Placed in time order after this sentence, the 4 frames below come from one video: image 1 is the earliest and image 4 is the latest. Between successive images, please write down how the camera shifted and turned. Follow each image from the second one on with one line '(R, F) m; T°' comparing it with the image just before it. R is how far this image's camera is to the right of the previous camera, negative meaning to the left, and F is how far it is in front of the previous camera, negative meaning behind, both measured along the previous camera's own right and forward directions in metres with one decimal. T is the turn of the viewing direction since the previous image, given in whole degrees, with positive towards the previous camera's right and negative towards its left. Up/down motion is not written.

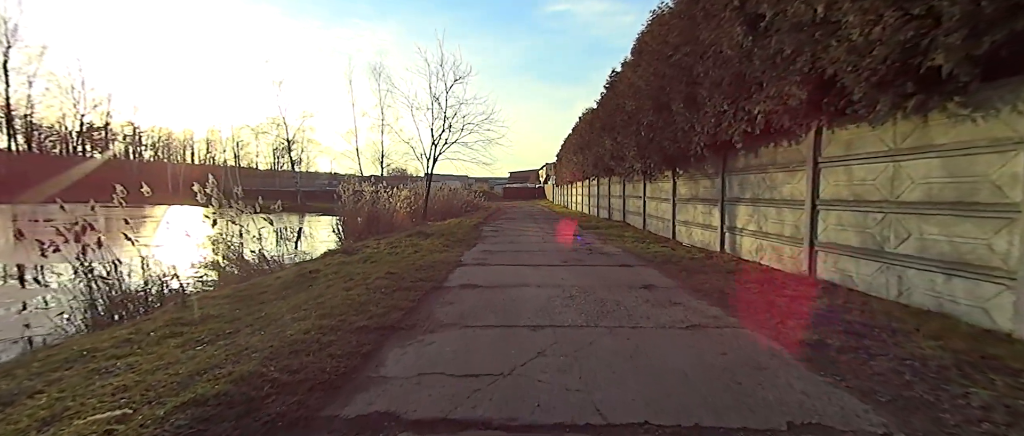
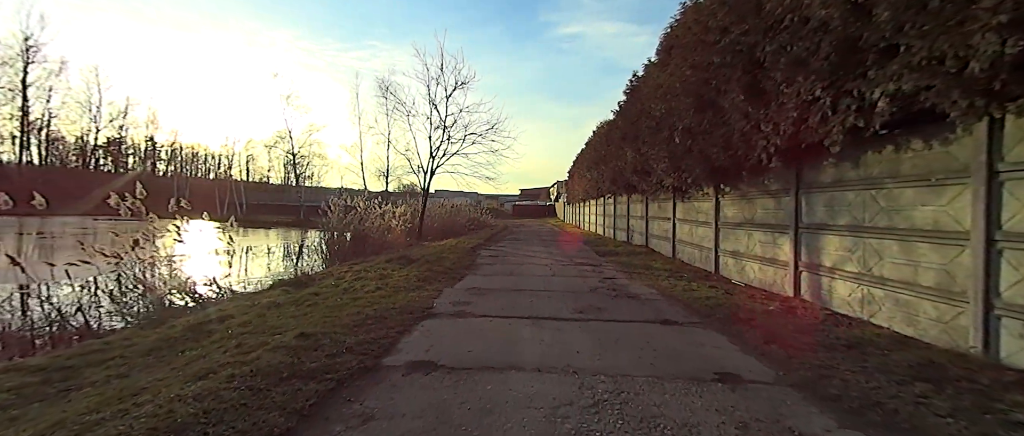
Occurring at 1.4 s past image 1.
(+0.2, +1.8) m; -2°
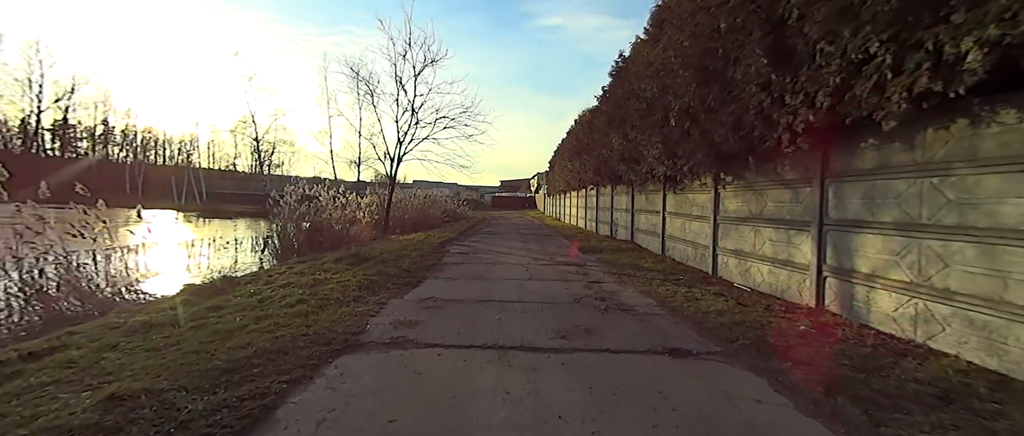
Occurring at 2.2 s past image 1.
(+0.2, +1.1) m; +3°
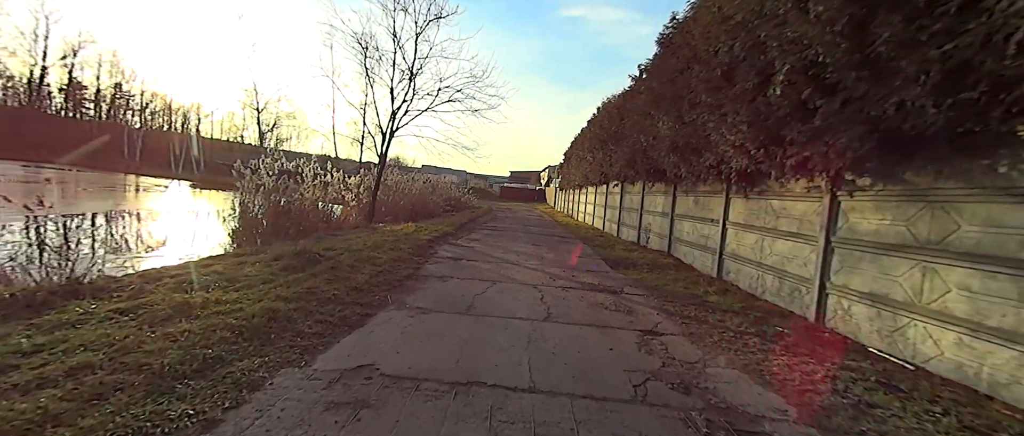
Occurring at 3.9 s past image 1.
(0.0, +2.2) m; -1°
